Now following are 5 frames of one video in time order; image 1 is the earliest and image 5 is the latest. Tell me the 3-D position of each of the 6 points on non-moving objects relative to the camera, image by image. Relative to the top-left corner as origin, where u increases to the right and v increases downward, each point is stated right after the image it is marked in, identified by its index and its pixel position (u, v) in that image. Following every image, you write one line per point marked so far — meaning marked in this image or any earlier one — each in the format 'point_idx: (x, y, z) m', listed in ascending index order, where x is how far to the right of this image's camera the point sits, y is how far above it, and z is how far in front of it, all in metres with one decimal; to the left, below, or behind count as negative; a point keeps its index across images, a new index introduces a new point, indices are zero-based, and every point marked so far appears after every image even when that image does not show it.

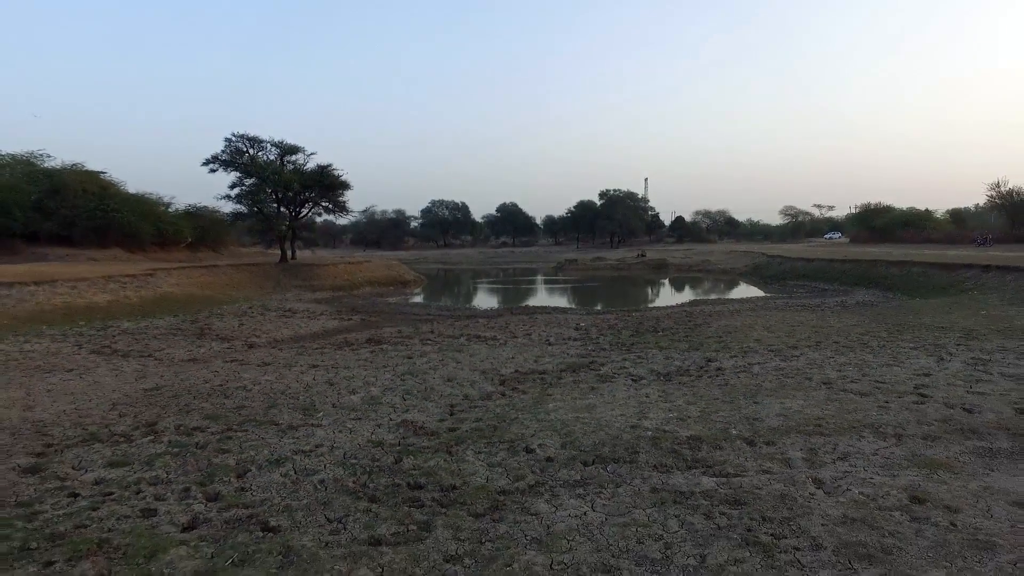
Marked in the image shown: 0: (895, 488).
0: (+3.3, -1.7, +4.5) m
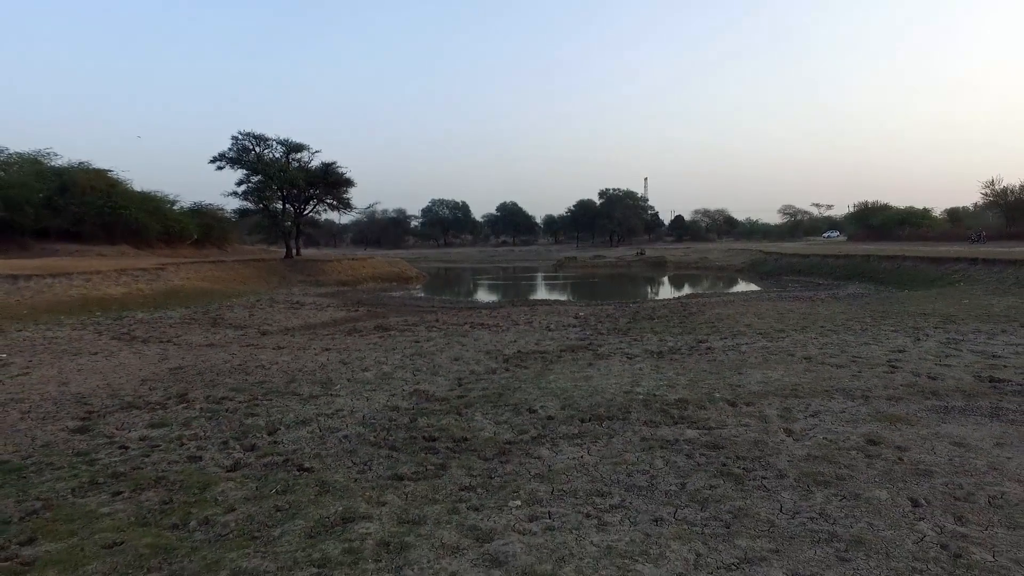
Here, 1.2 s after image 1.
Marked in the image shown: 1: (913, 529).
0: (+3.3, -1.4, +5.1) m
1: (+2.6, -1.6, +3.4) m
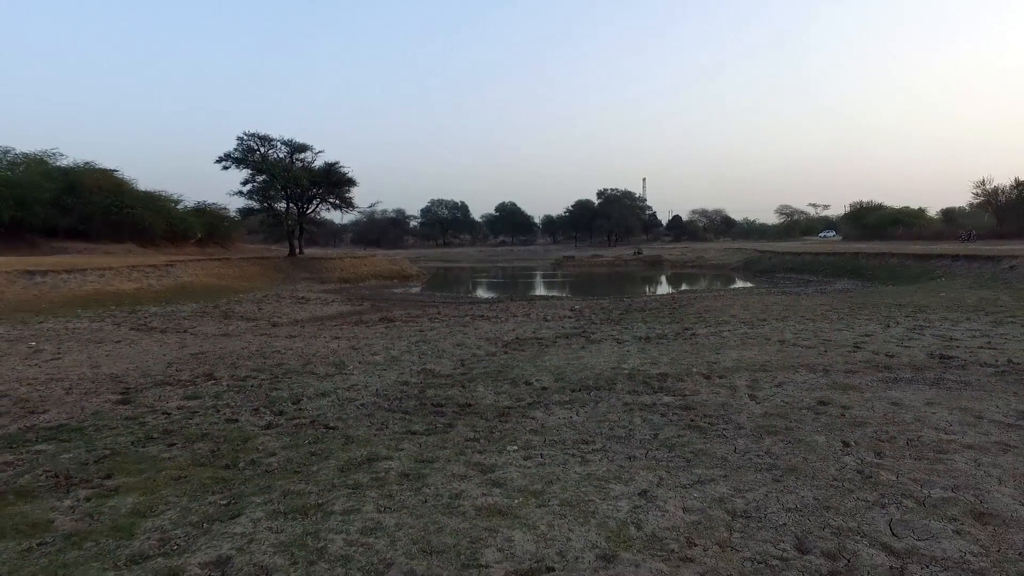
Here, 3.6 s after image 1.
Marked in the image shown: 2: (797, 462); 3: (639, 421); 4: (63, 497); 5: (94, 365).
0: (+3.3, -1.2, +5.9) m
1: (+2.6, -1.4, +4.2) m
2: (+2.3, -1.4, +4.2) m
3: (+1.3, -1.4, +5.5) m
4: (-3.5, -1.6, +4.1) m
5: (-7.8, -1.4, +9.9) m
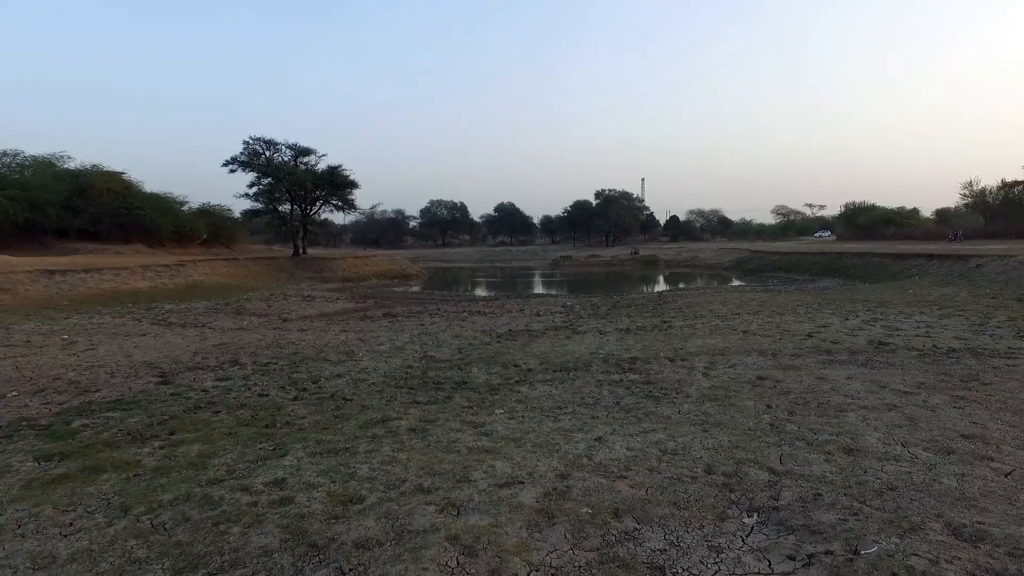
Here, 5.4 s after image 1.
0: (+3.2, -1.1, +7.0) m
1: (+2.5, -1.3, +5.3) m
2: (+2.1, -1.3, +5.3) m
3: (+1.2, -1.3, +6.5) m
4: (-3.6, -1.5, +5.2) m
5: (-8.0, -1.4, +10.9) m
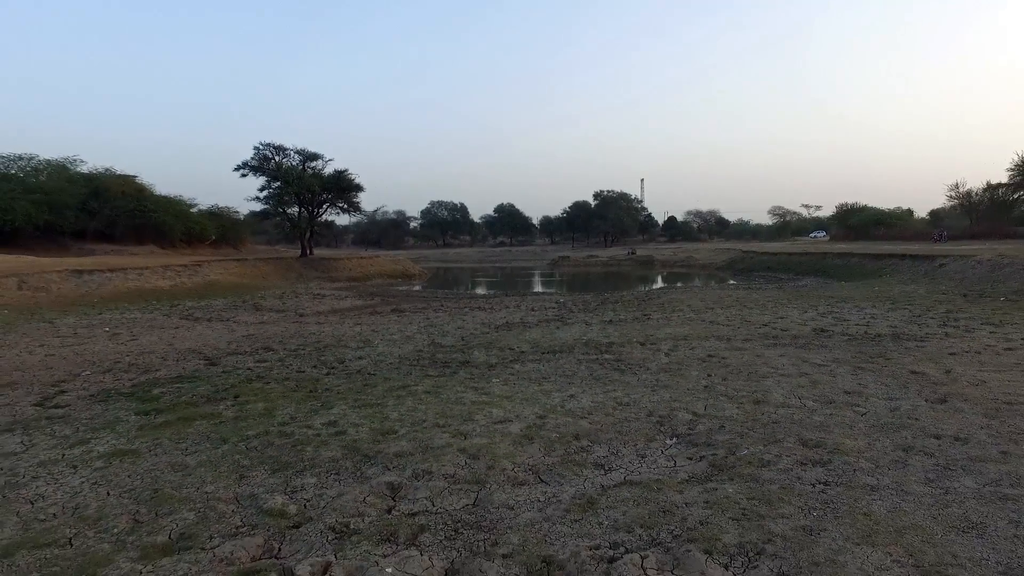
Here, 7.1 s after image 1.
0: (+3.1, -1.1, +8.4) m
1: (+2.4, -1.2, +6.7) m
2: (+2.0, -1.2, +6.7) m
3: (+1.1, -1.2, +8.0) m
4: (-3.7, -1.5, +6.6) m
5: (-8.0, -1.3, +12.4) m
